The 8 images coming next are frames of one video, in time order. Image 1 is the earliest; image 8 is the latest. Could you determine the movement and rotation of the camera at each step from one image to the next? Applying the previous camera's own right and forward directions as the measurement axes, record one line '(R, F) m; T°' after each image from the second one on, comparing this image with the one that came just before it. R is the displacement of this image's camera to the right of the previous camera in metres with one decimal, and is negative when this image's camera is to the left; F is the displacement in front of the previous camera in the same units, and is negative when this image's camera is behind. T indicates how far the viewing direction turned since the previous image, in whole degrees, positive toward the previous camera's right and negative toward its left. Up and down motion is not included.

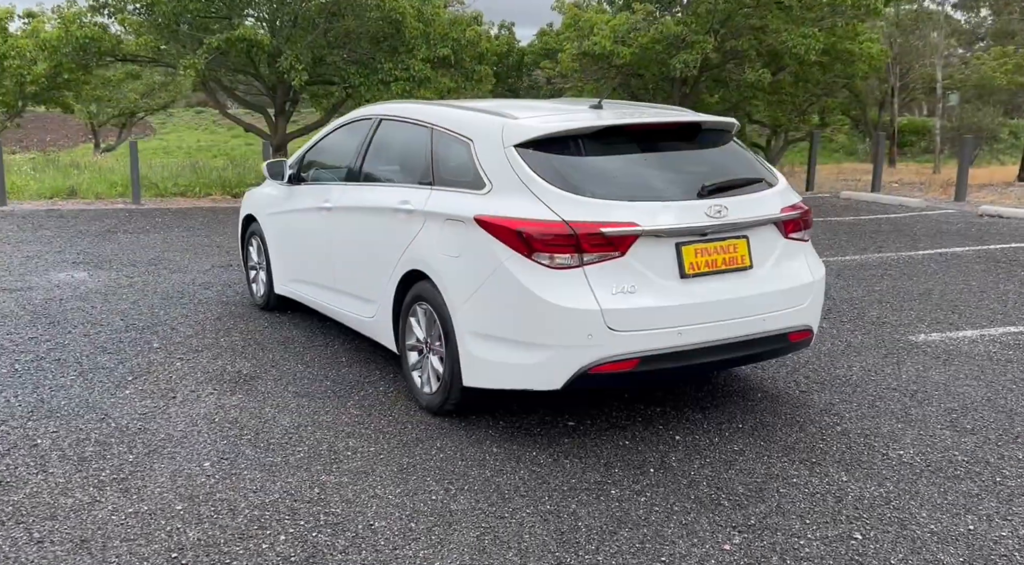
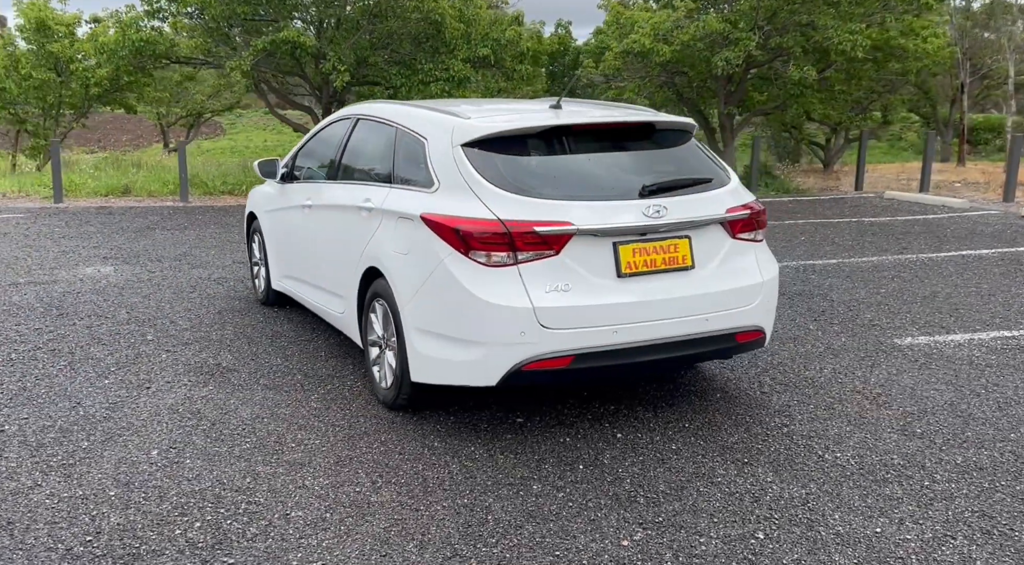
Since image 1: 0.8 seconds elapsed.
(+0.5, 0.0) m; -4°
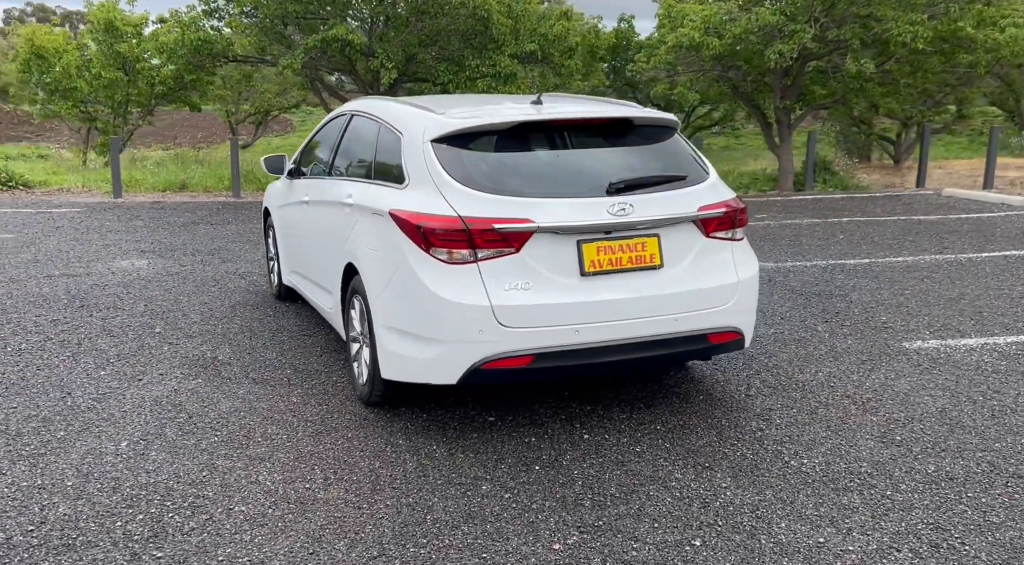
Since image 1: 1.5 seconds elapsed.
(+0.4, +0.1) m; -4°
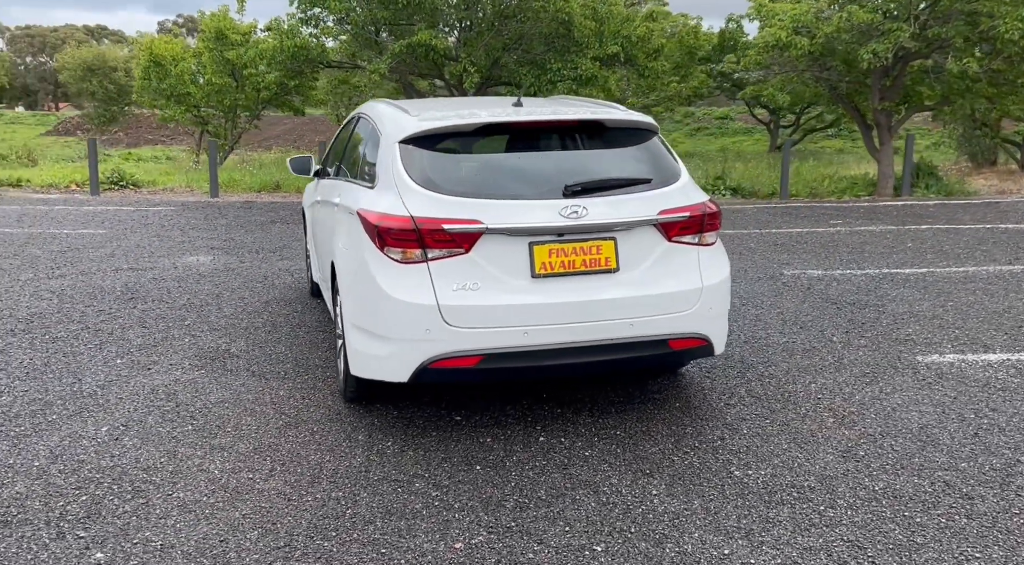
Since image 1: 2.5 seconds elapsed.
(+0.6, 0.0) m; -7°
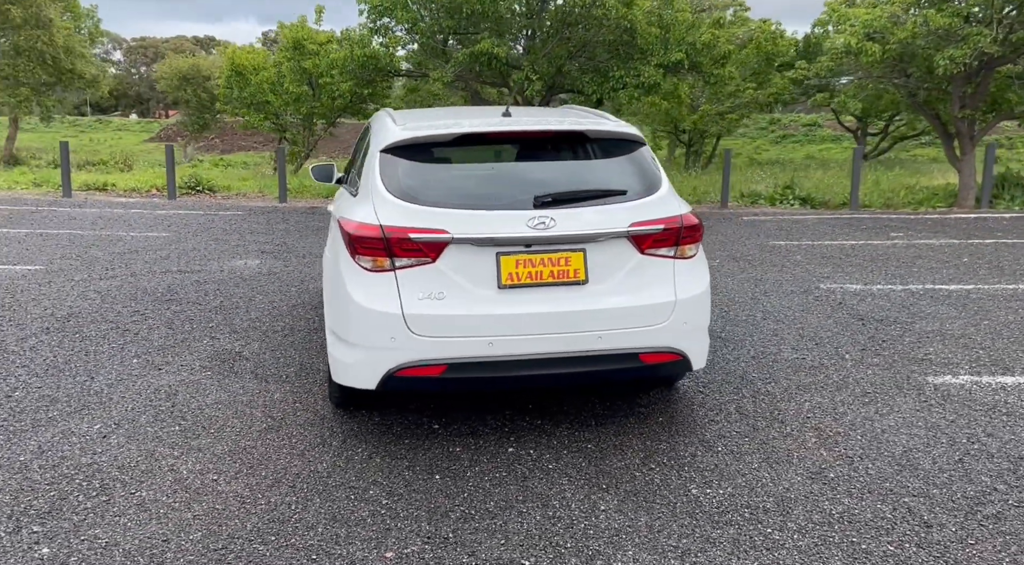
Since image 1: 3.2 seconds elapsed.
(+0.5, 0.0) m; -5°
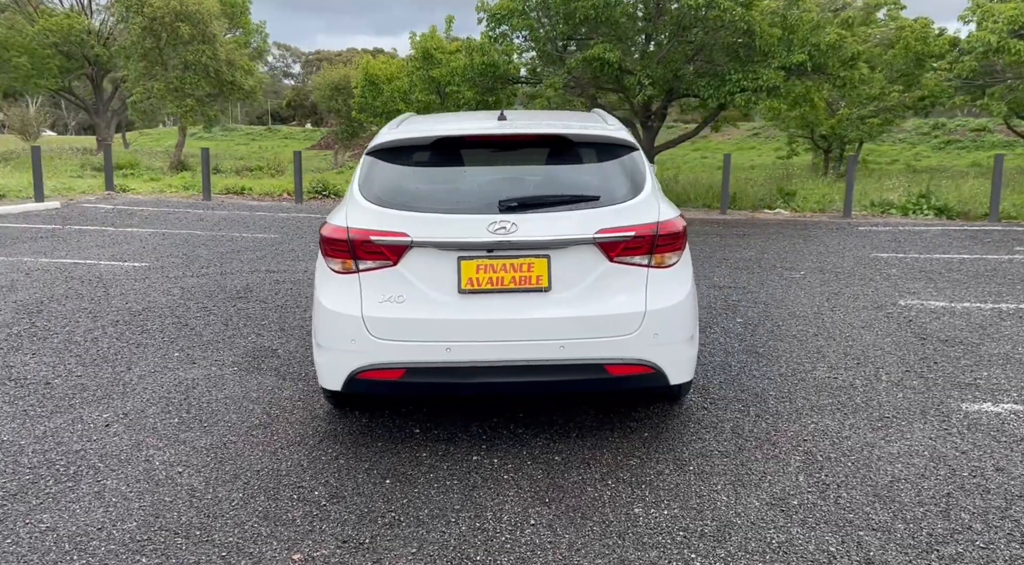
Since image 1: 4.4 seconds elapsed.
(+0.7, +0.1) m; -9°
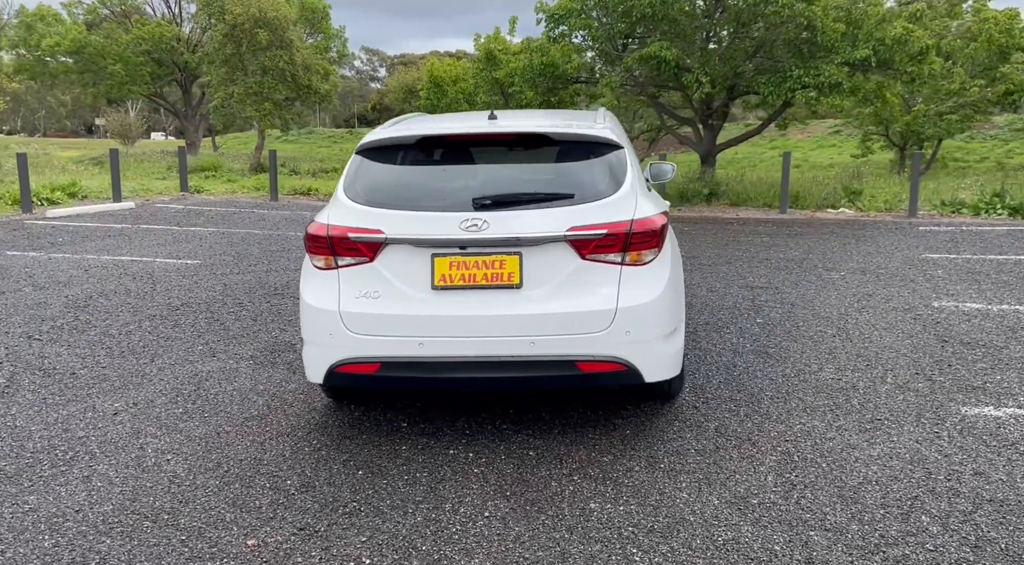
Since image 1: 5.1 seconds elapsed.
(+0.4, 0.0) m; -5°
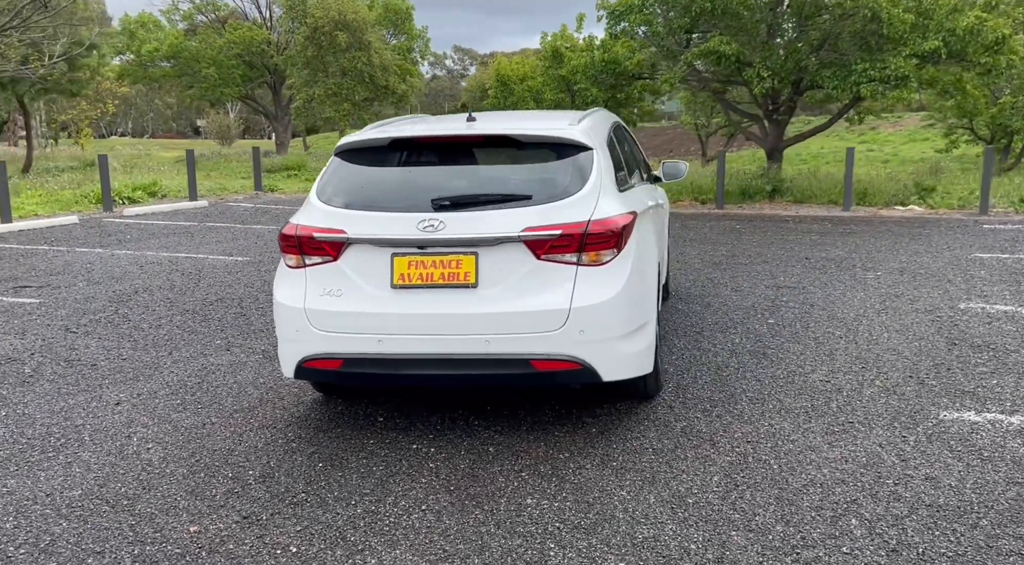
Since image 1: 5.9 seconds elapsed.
(+0.5, -0.1) m; -5°
